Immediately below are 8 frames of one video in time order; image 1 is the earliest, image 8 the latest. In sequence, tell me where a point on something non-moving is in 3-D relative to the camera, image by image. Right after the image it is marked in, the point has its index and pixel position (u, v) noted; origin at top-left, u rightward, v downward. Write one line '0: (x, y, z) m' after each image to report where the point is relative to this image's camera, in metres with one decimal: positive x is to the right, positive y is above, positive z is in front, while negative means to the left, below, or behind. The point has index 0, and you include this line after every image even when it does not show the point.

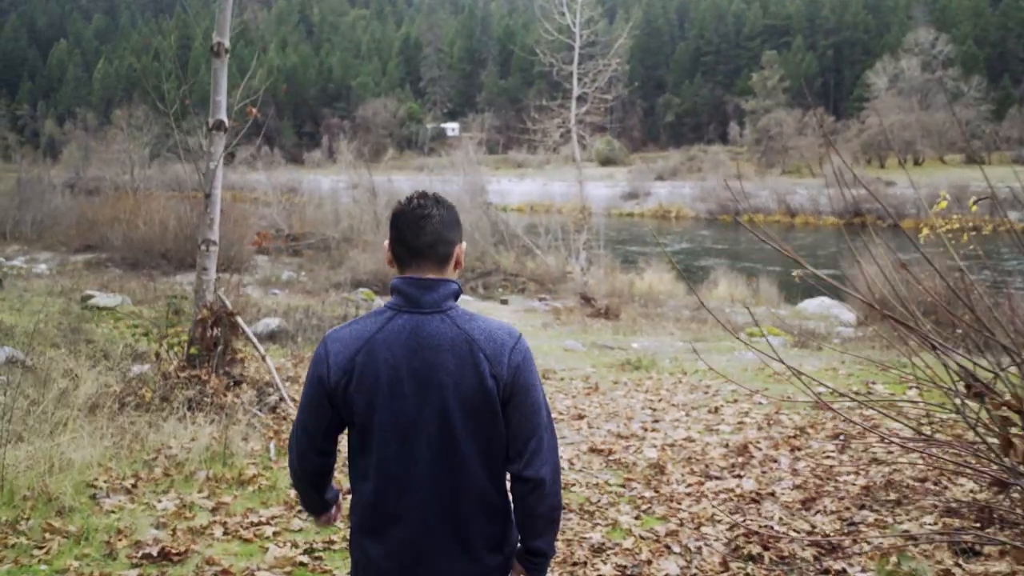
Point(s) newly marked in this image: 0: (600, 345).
0: (+1.3, -0.9, +12.9) m
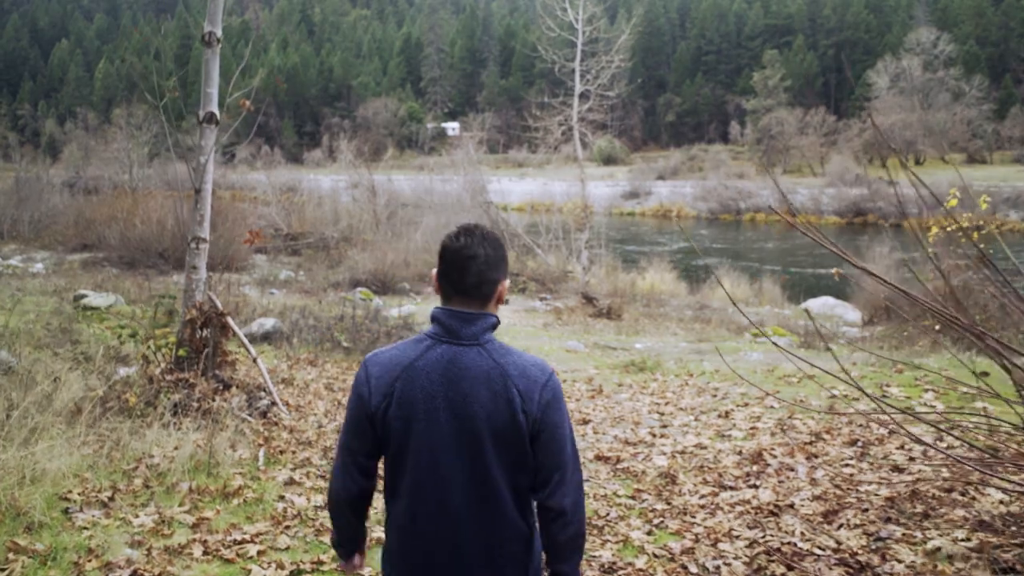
0: (+1.3, -0.9, +12.7) m
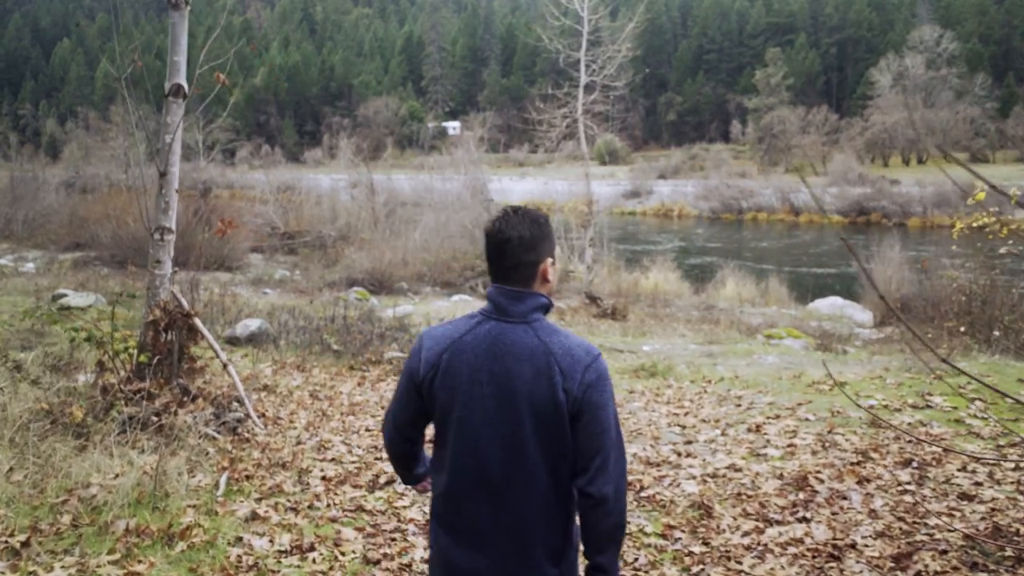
0: (+1.3, -0.9, +12.2) m
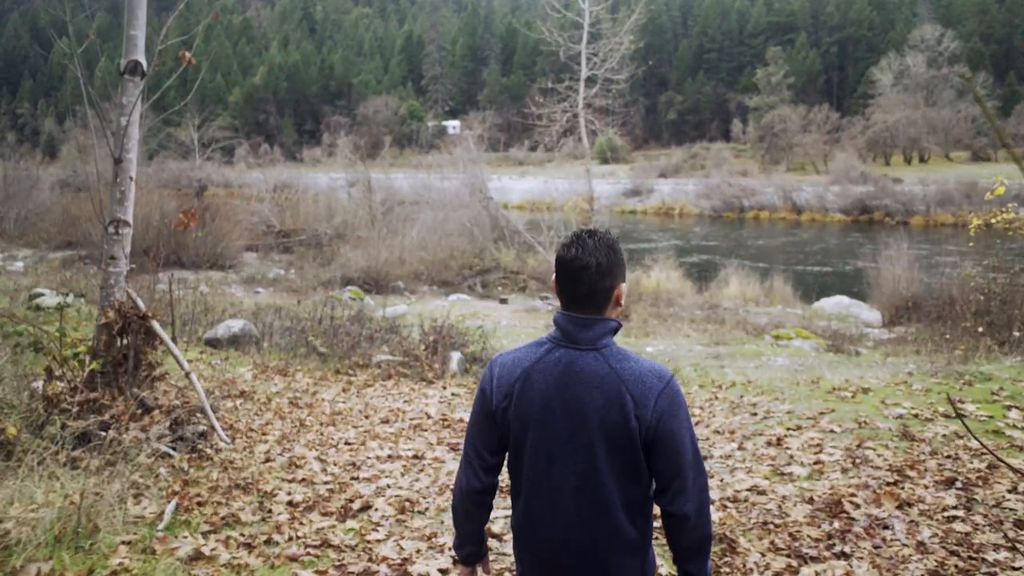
0: (+1.3, -0.9, +11.8) m
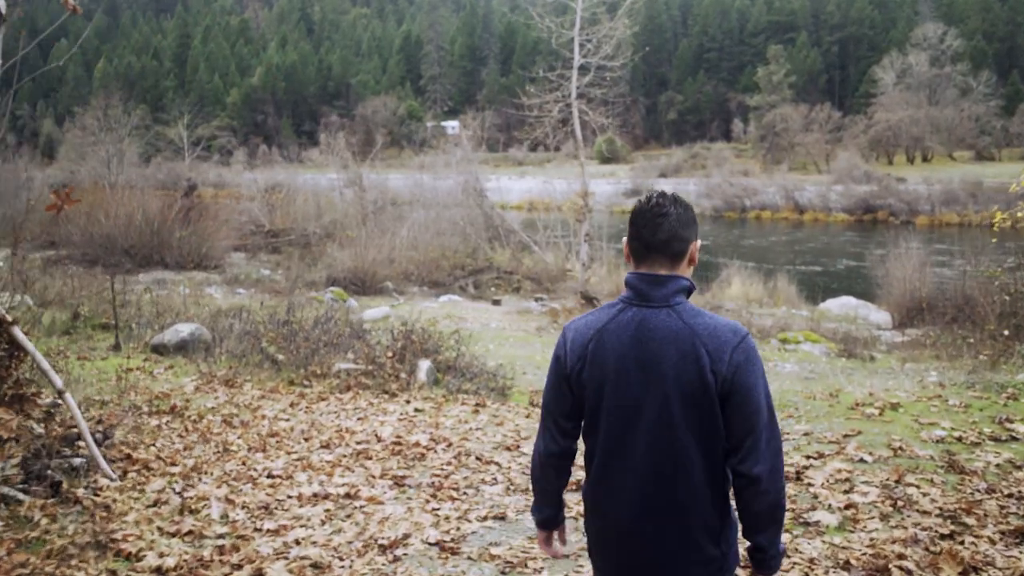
0: (+1.2, -0.9, +11.1) m
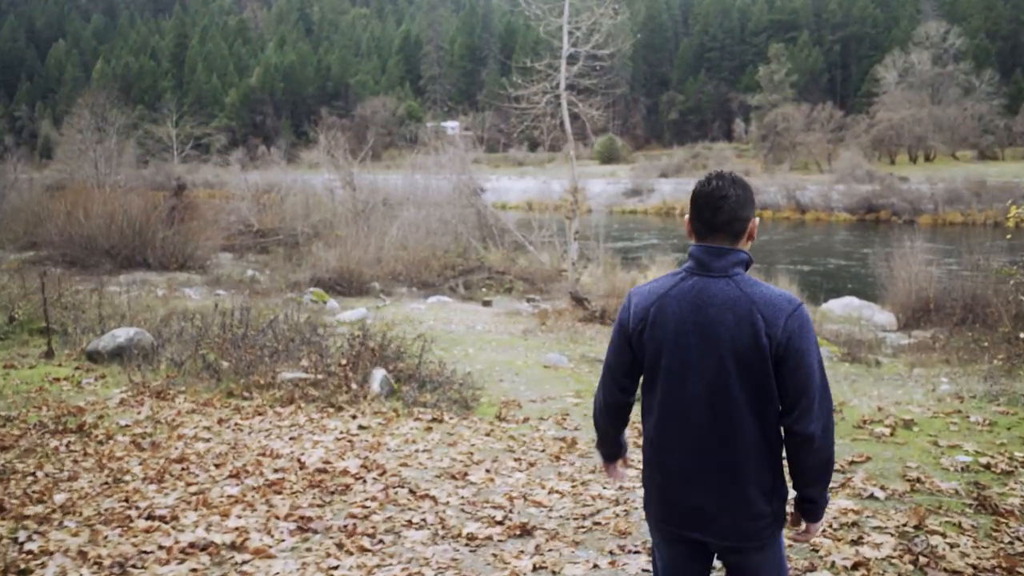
0: (+1.0, -0.9, +10.5) m
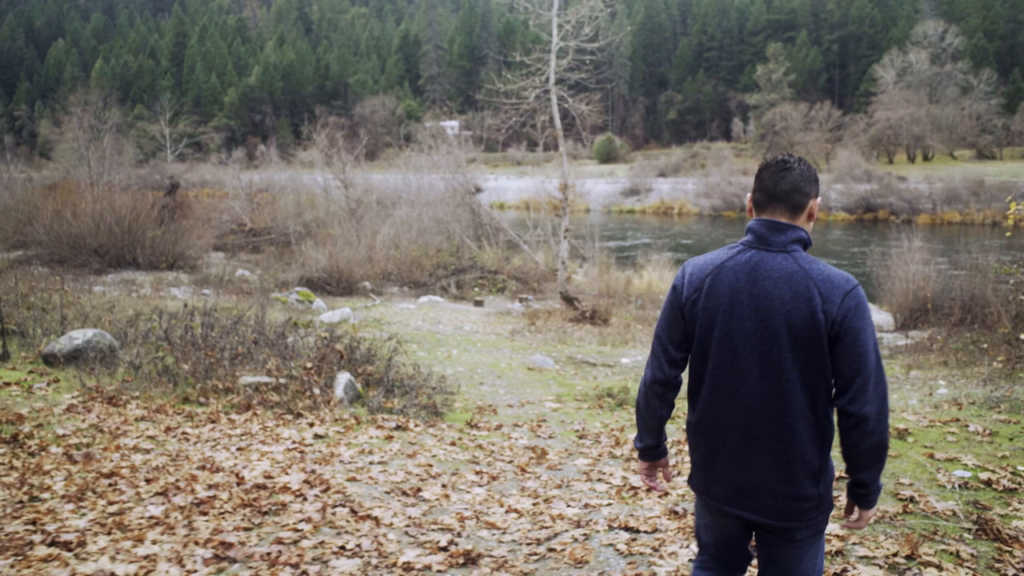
0: (+0.8, -0.9, +10.2) m
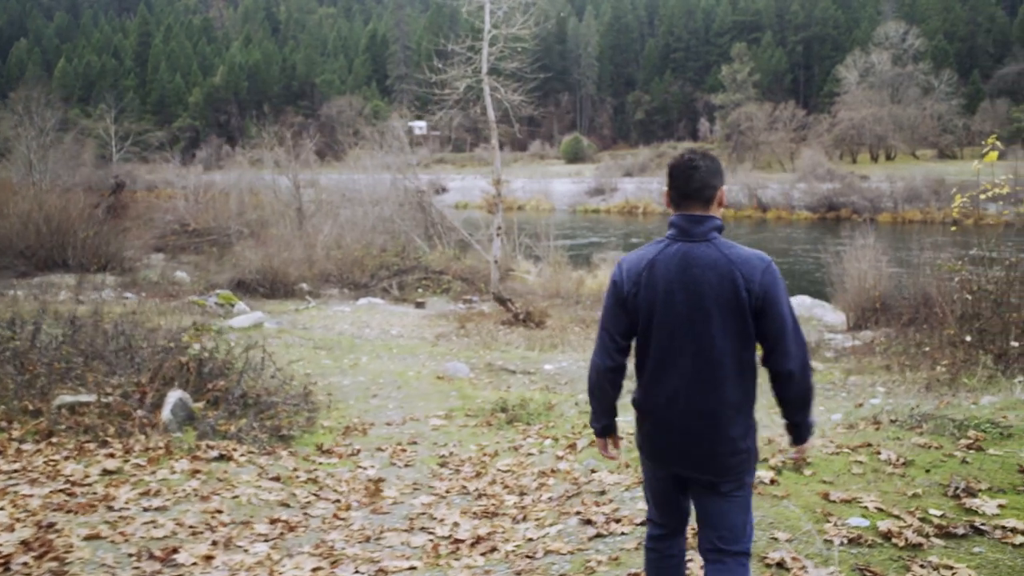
0: (0.0, -0.9, +9.6) m
